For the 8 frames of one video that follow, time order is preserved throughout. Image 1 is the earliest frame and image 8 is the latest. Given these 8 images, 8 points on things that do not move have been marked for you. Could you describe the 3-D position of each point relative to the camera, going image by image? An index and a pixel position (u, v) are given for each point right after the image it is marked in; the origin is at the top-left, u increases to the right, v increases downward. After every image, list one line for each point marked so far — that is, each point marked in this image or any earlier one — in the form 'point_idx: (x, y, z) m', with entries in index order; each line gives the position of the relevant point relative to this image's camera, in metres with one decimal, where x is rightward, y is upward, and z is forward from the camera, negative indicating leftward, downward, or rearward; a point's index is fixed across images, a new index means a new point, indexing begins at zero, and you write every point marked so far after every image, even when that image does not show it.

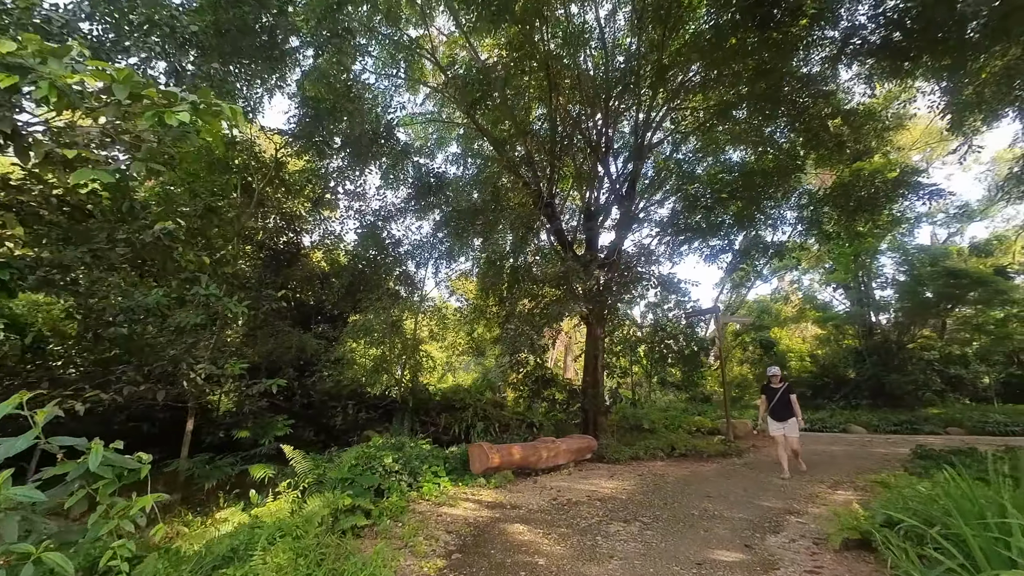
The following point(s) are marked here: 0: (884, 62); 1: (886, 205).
0: (+6.0, +3.6, +7.1) m
1: (+6.8, +1.5, +8.1) m
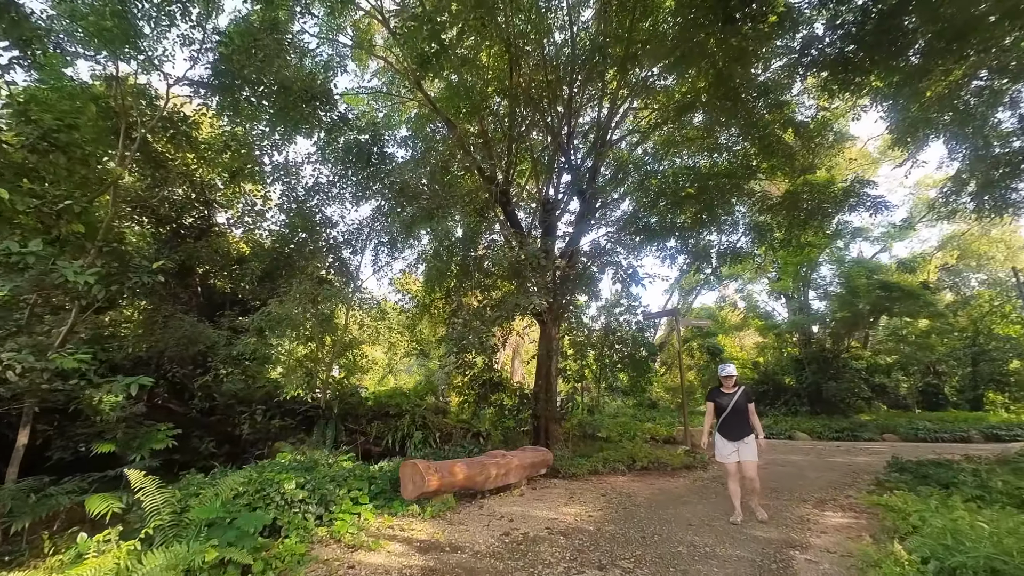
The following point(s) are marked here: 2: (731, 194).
0: (+5.3, +3.4, +7.2) m
1: (+5.9, +1.3, +8.3) m
2: (+4.0, +1.7, +8.1) m
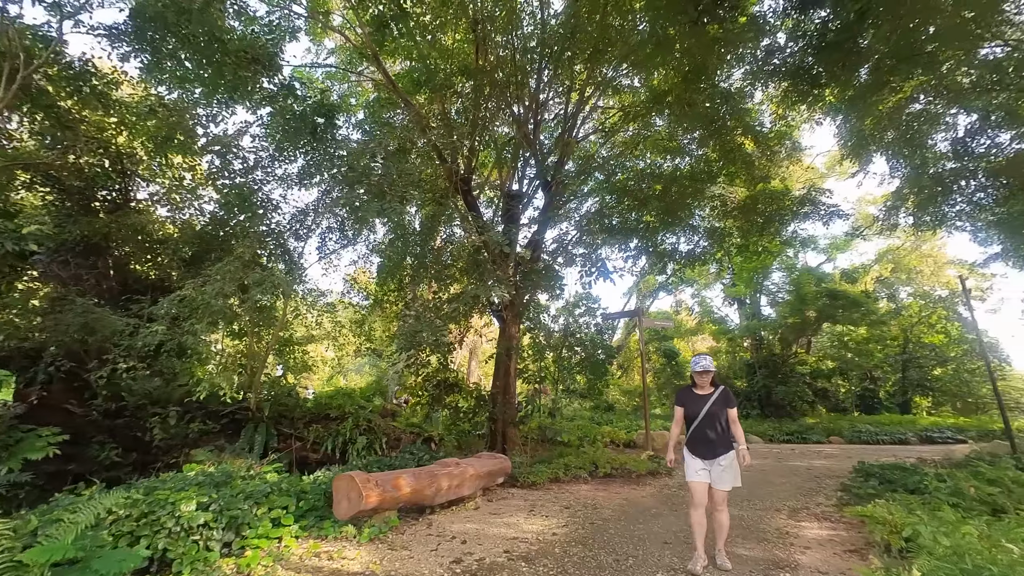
0: (+4.7, +3.4, +7.4) m
1: (+5.2, +1.2, +8.5) m
2: (+3.3, +1.6, +8.1) m
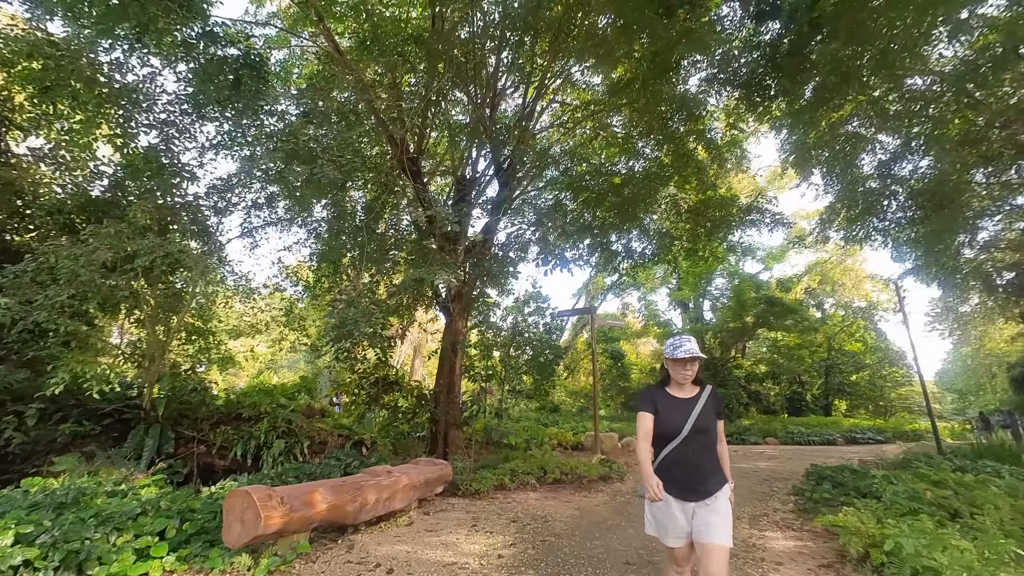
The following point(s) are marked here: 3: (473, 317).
0: (+4.0, +3.3, +7.6) m
1: (+4.3, +1.1, +8.7) m
2: (+2.4, +1.6, +8.1) m
3: (-0.6, -0.4, +6.6) m
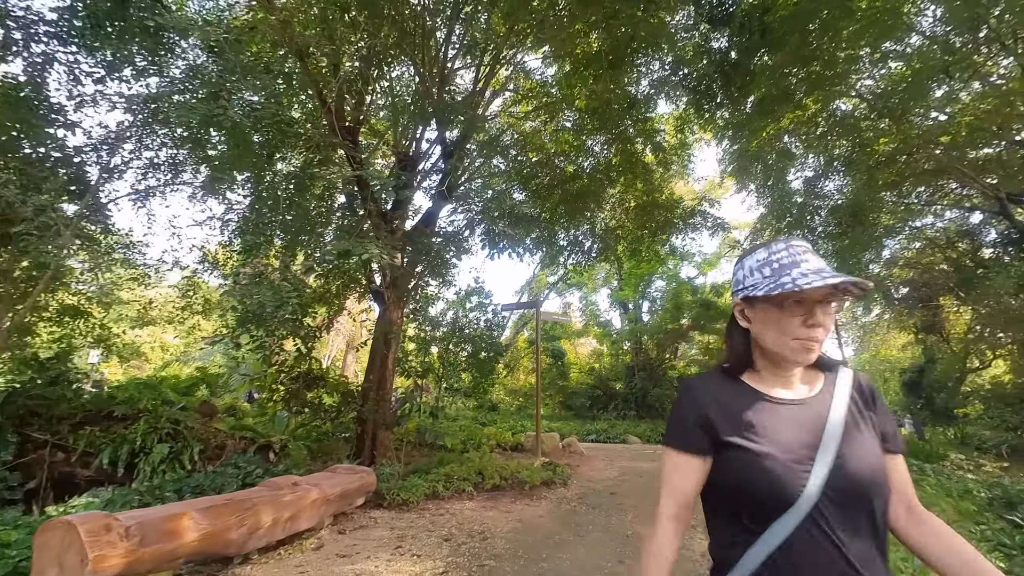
0: (+3.2, +3.2, +7.7) m
1: (+3.2, +1.1, +8.9) m
2: (+1.5, +1.6, +8.1) m
3: (-1.4, -0.3, +6.1) m
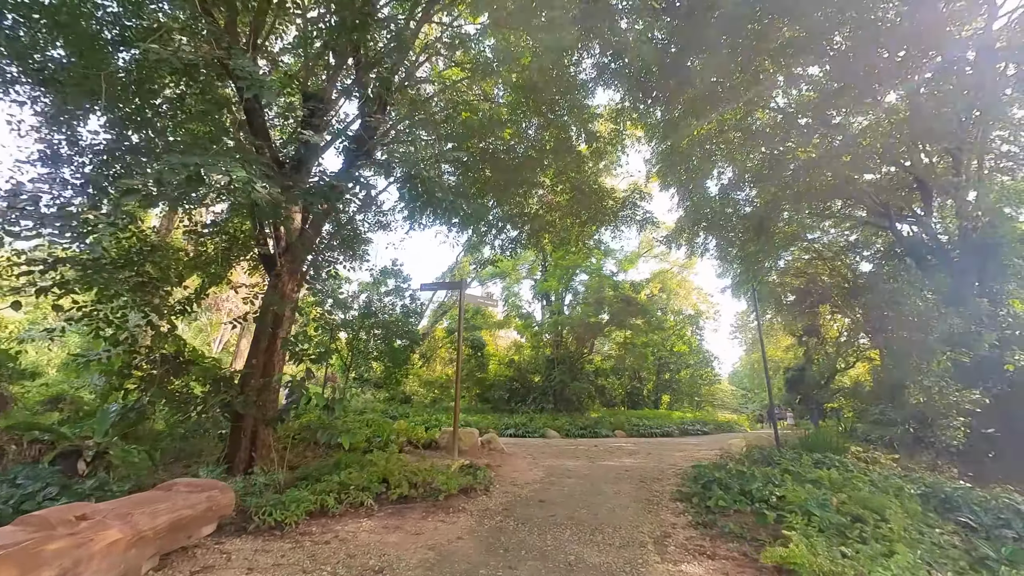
0: (+2.1, +3.3, +7.6) m
1: (+1.7, +1.2, +8.8) m
2: (+0.2, +1.8, +7.7) m
3: (-2.3, 0.0, +5.3) m
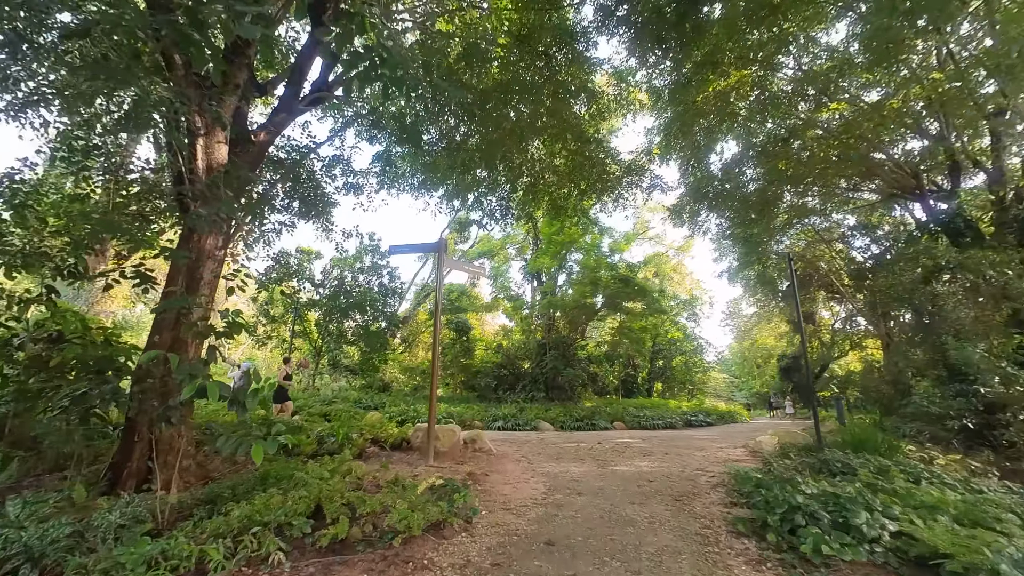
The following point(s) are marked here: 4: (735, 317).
0: (+1.9, +3.7, +6.8) m
1: (+1.5, +1.6, +8.0) m
2: (+0.1, +2.2, +6.8) m
3: (-2.4, +0.4, +4.3) m
4: (+8.4, -1.1, +16.7) m
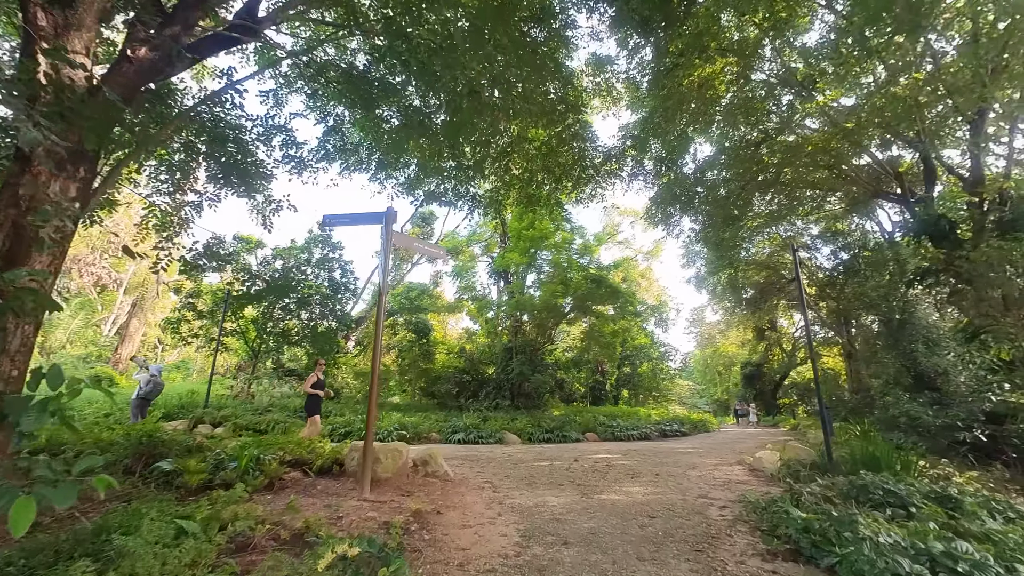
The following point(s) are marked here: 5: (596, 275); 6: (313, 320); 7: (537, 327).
0: (+1.5, +3.7, +6.3) m
1: (+1.0, +1.6, +7.4) m
2: (-0.4, +2.3, +6.1) m
3: (-2.7, +0.5, +3.5) m
4: (+7.1, -1.3, +16.6) m
5: (+1.9, +0.2, +10.5) m
6: (-2.8, -0.4, +6.2) m
7: (+0.6, -1.0, +10.9) m
